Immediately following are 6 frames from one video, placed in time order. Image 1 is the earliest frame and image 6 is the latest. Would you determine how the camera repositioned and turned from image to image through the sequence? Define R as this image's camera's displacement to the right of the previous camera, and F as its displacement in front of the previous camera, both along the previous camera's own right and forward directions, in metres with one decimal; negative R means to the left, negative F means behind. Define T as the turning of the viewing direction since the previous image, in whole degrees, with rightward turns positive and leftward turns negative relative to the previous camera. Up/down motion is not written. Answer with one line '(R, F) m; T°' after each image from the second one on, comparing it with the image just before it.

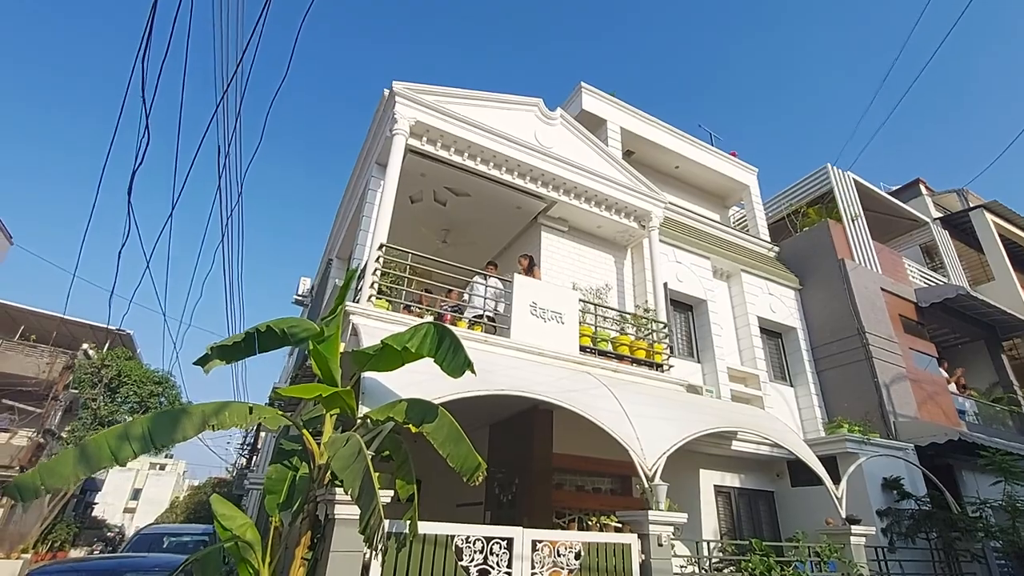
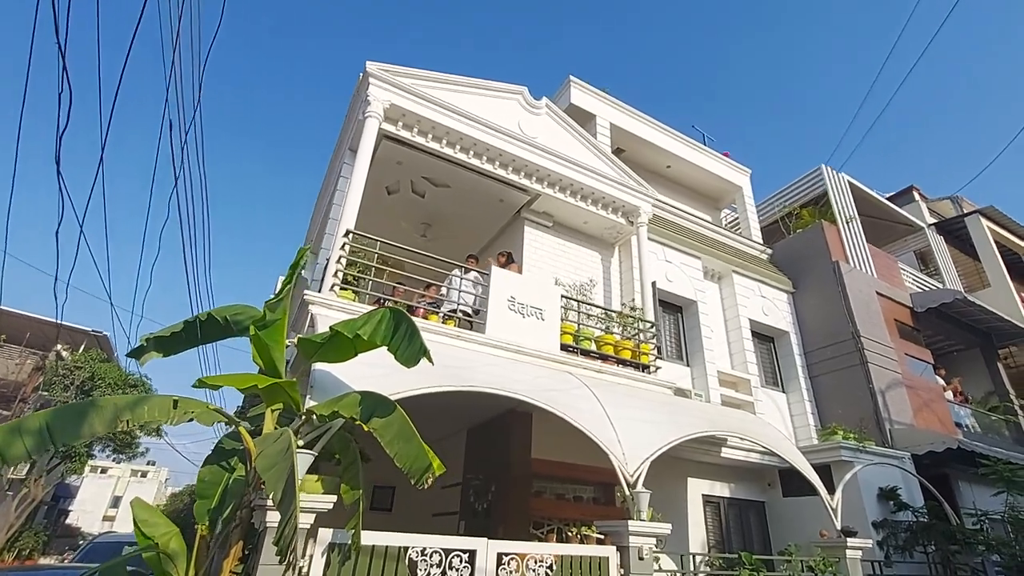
(+0.2, +0.5) m; +1°
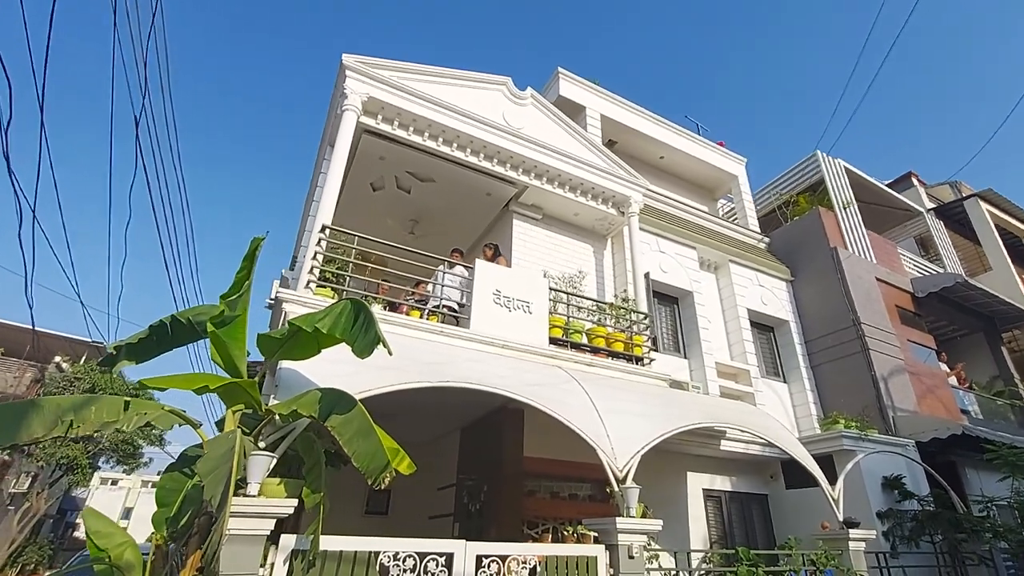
(+0.3, +0.2) m; 0°
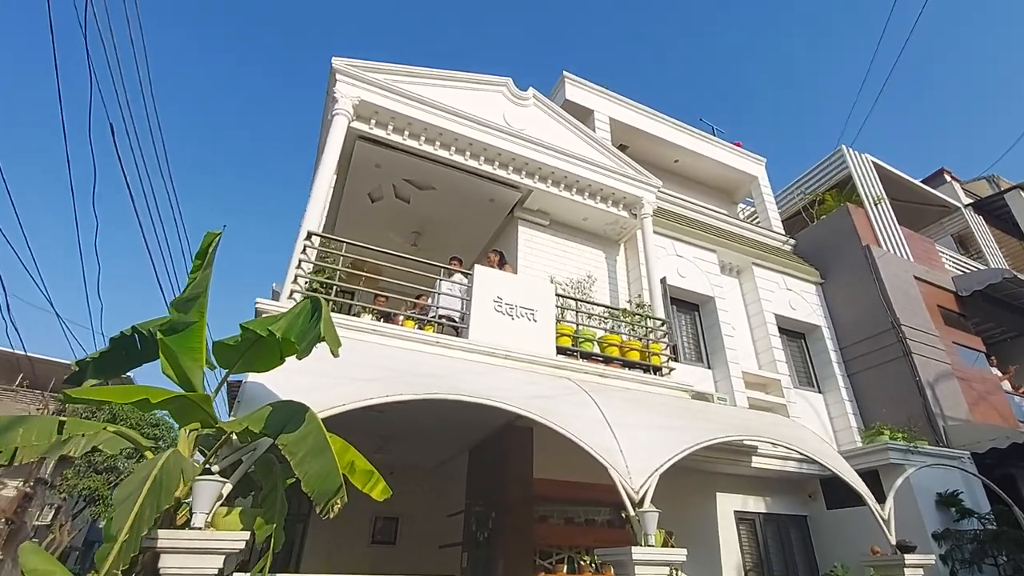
(+0.2, +0.5) m; -2°
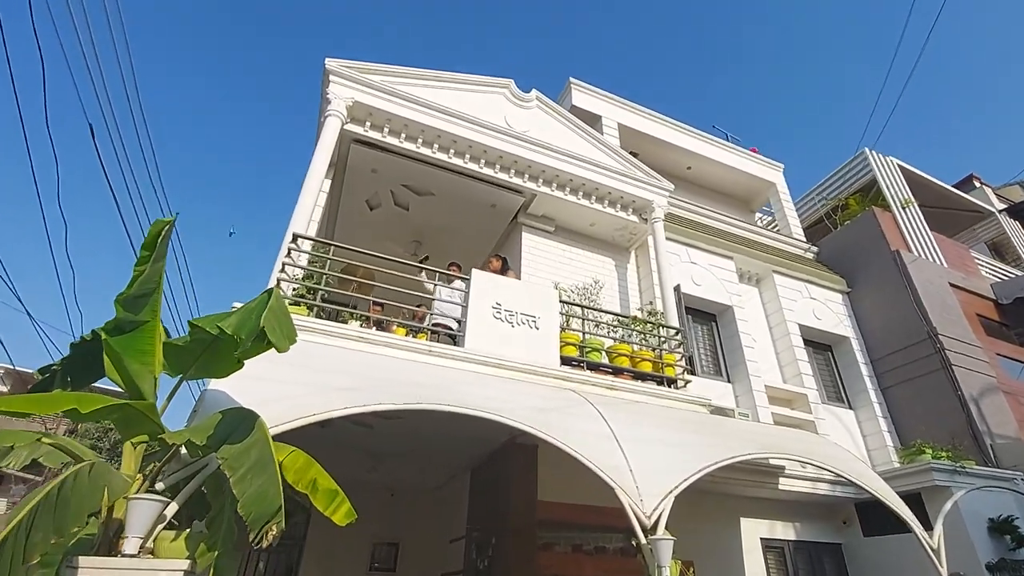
(+0.2, +0.5) m; -2°
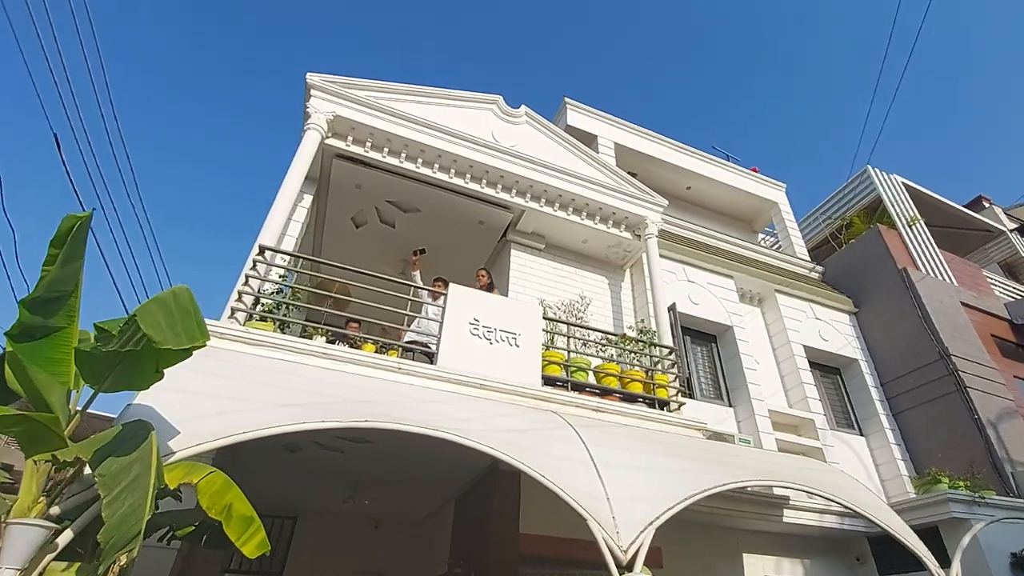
(+0.4, +0.3) m; -1°
